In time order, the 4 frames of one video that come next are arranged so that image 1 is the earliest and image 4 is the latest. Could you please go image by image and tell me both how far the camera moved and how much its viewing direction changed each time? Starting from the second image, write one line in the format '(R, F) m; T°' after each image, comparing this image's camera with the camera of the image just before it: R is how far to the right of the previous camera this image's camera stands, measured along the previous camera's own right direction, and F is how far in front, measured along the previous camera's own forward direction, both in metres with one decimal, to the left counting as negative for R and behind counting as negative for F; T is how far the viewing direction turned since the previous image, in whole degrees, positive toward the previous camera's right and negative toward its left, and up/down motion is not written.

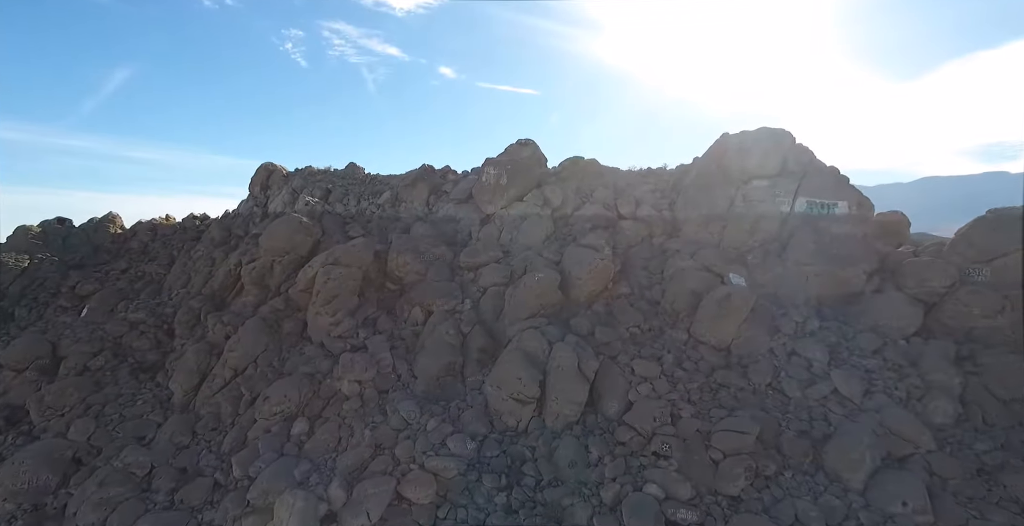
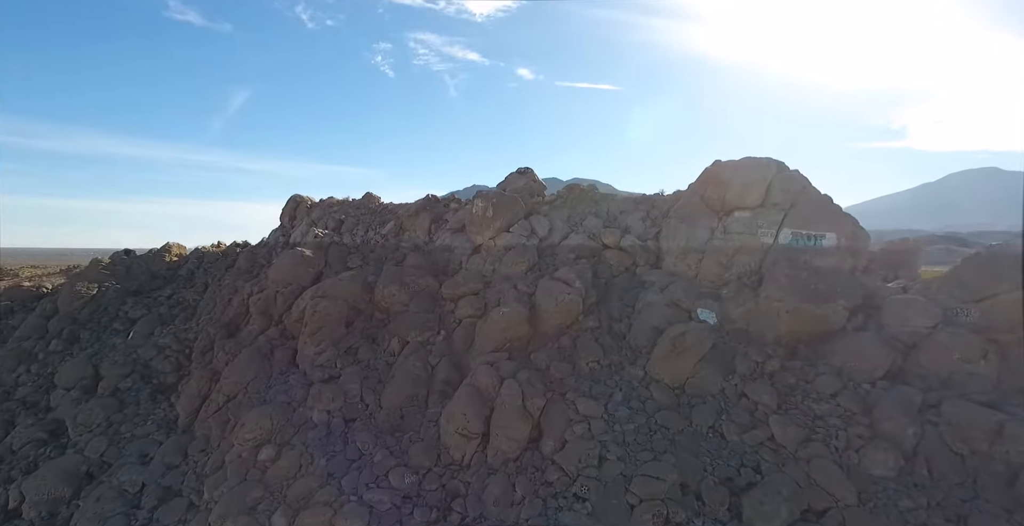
(+1.0, -0.2) m; -7°
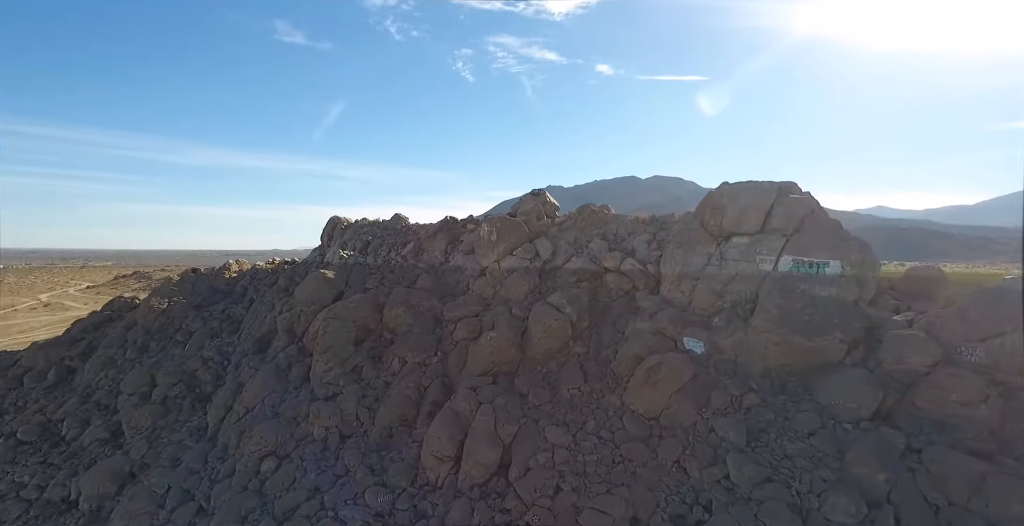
(+0.8, -0.2) m; -7°
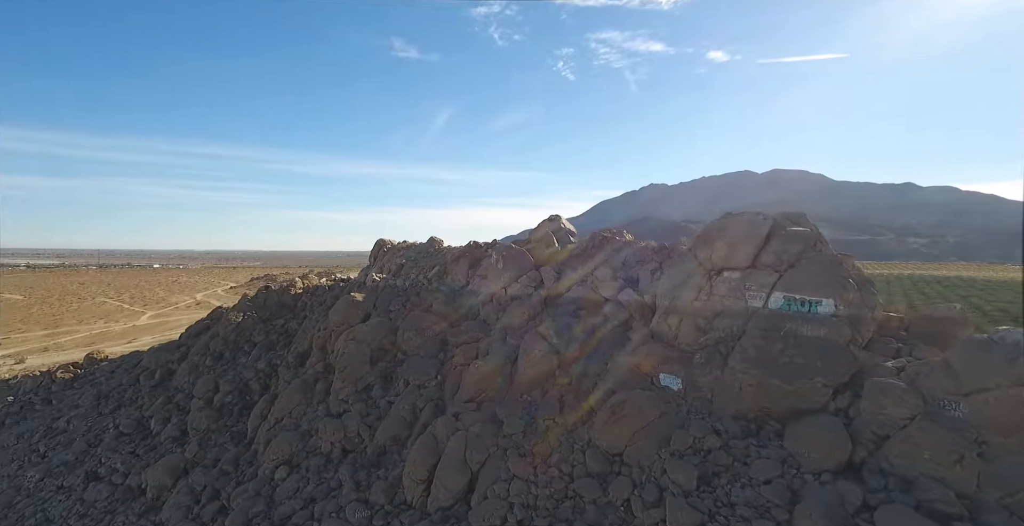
(+1.1, -0.2) m; -9°
